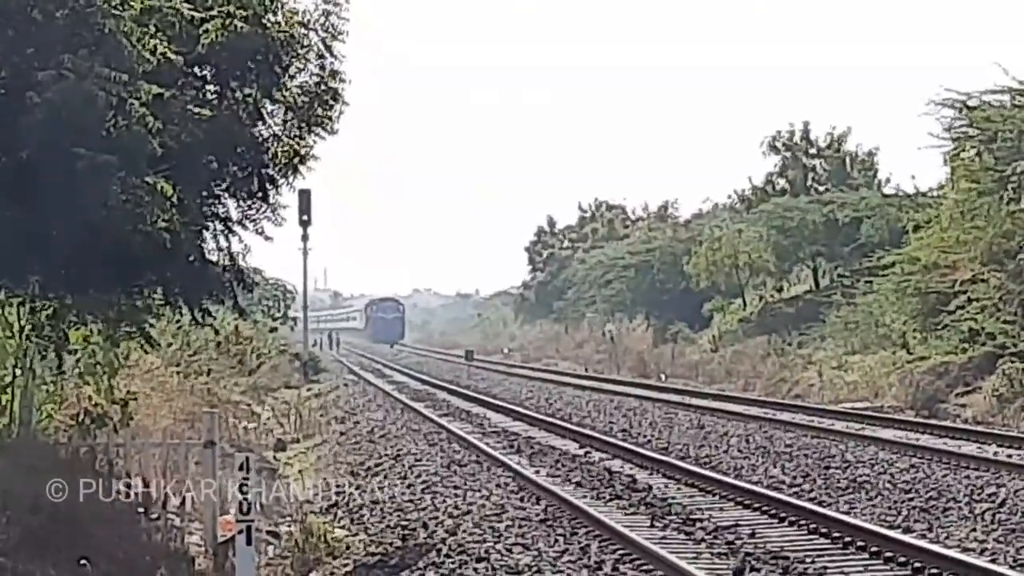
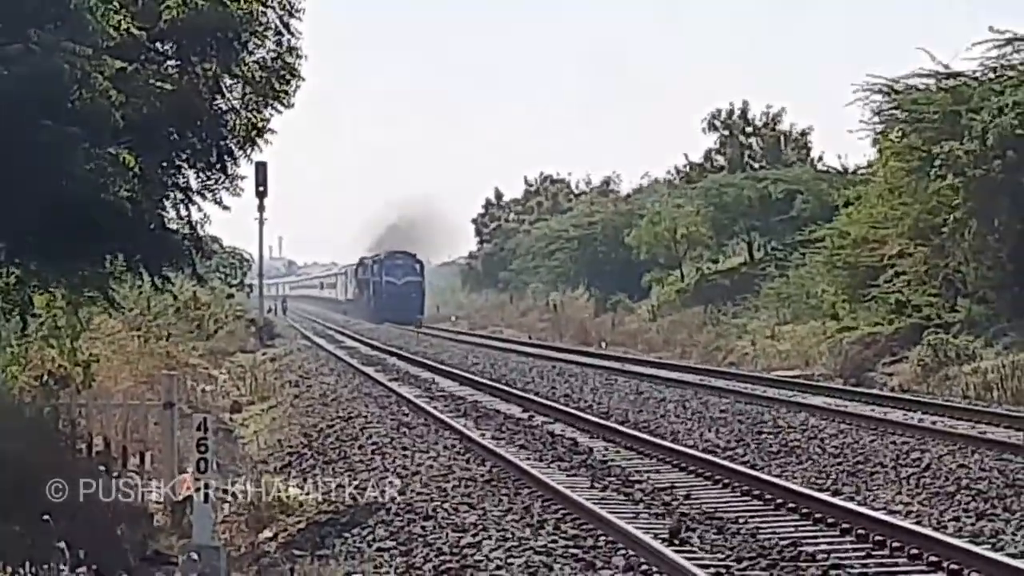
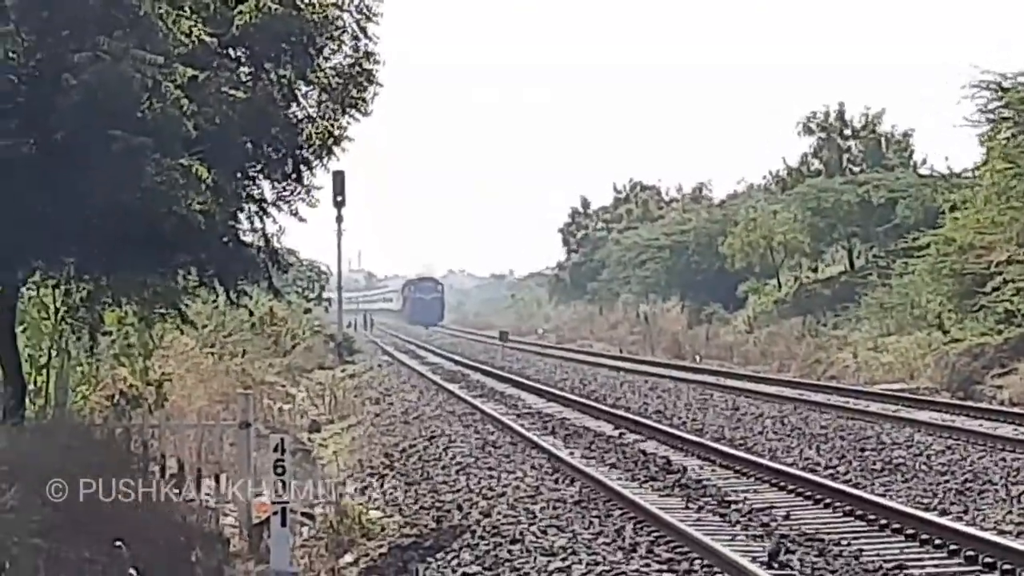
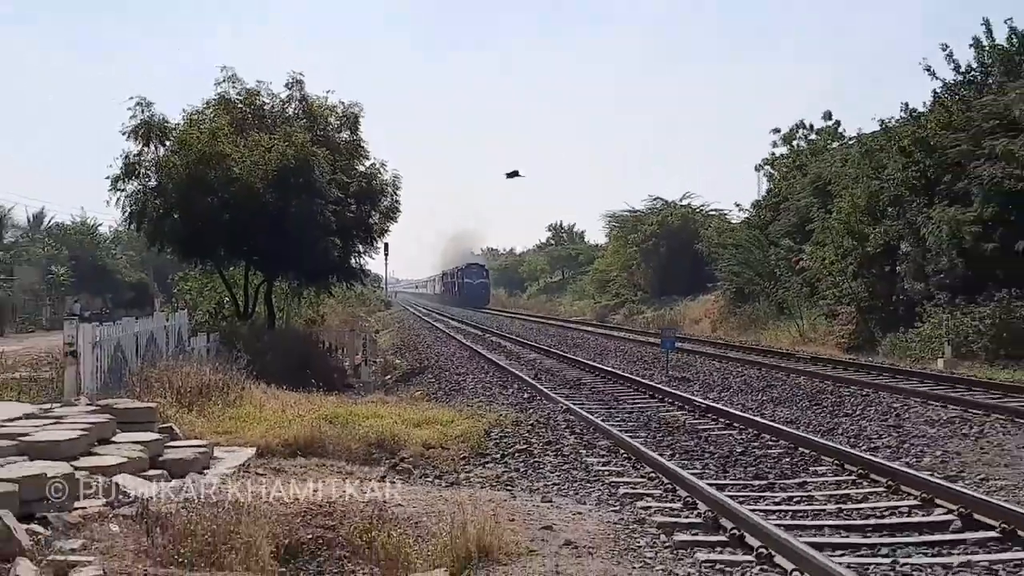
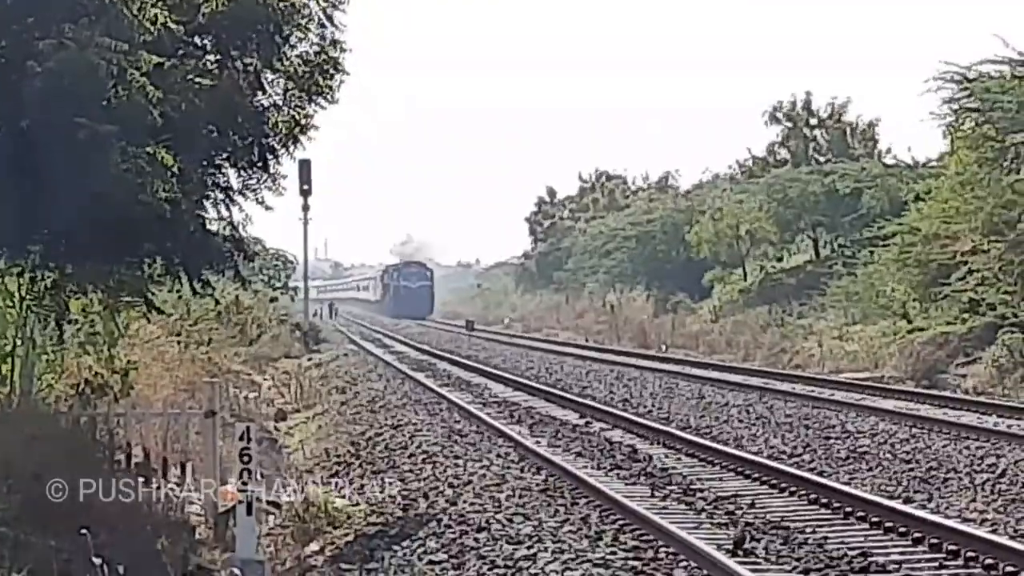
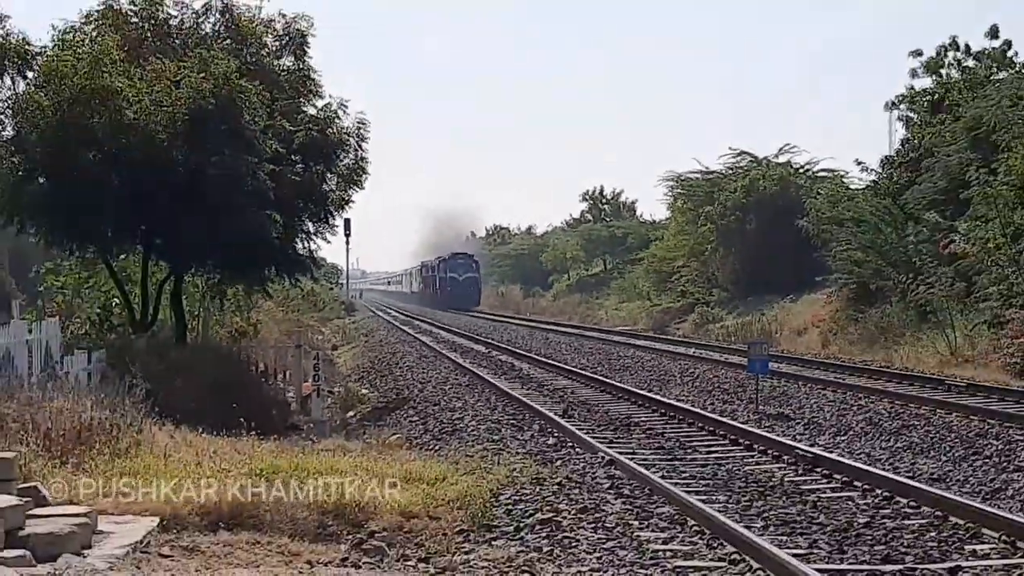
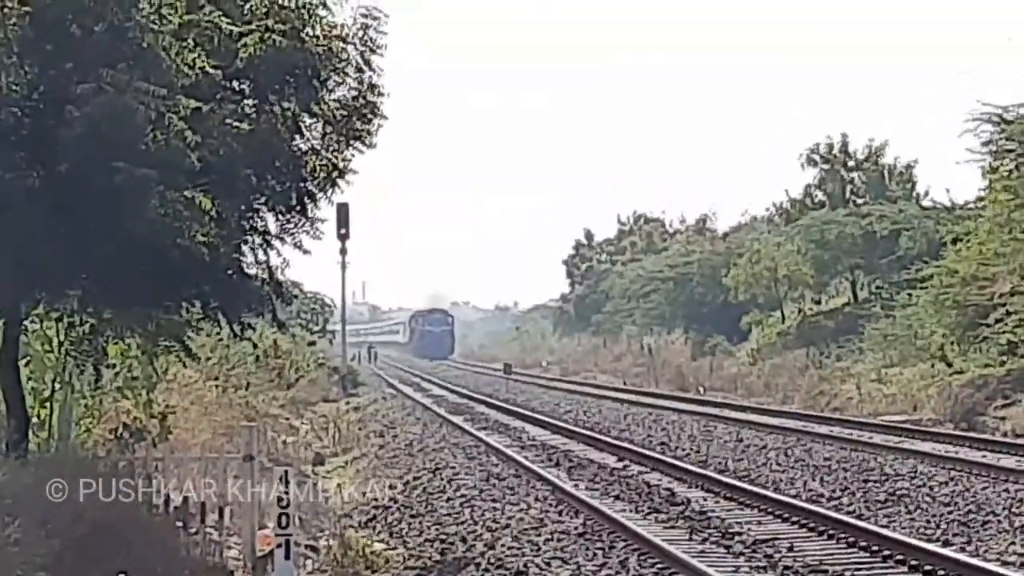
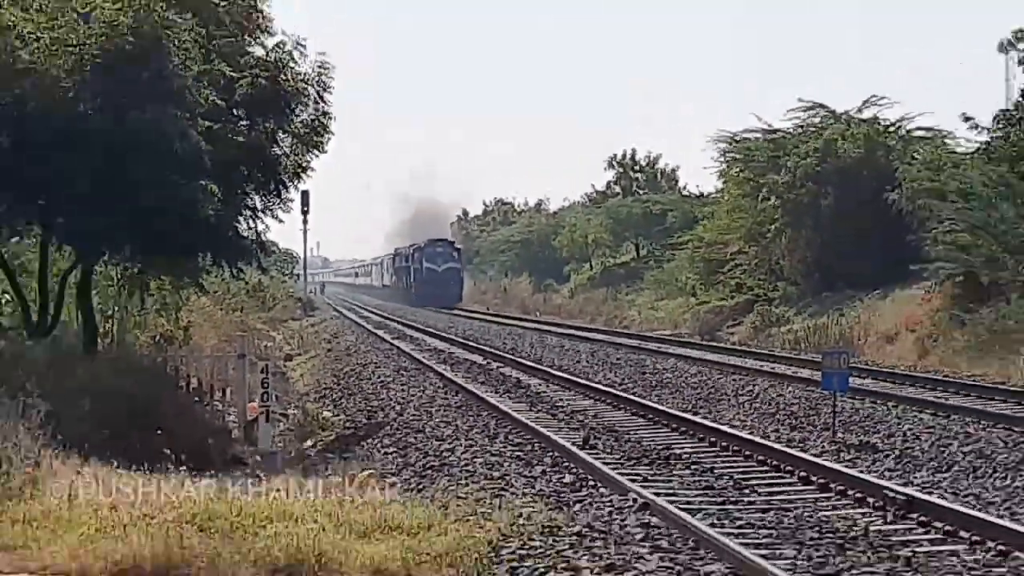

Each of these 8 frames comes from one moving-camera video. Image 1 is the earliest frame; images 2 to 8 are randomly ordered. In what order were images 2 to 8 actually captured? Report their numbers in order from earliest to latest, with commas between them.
3, 7, 5, 2, 8, 6, 4
